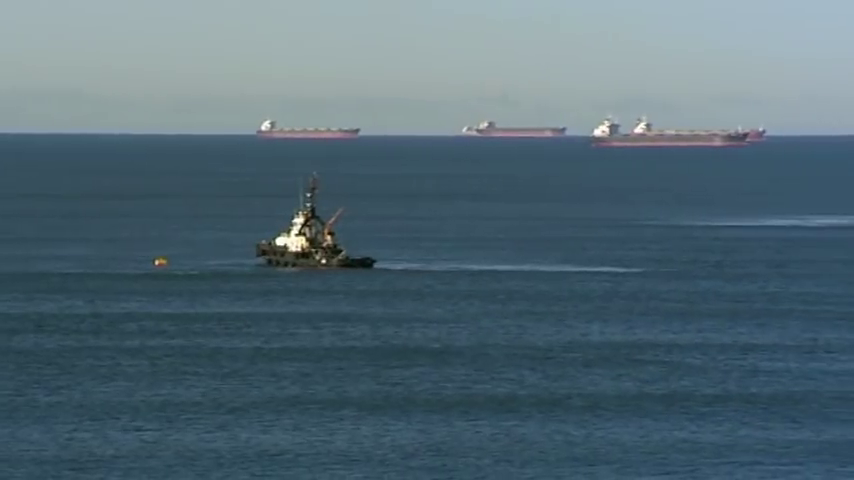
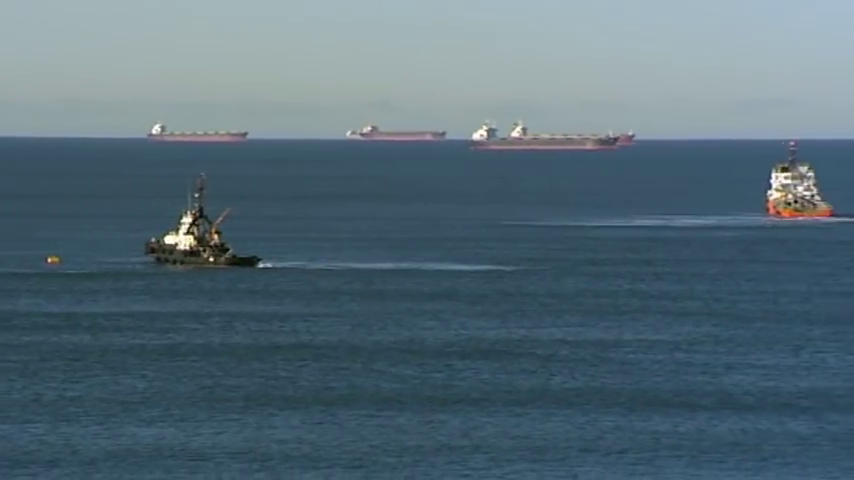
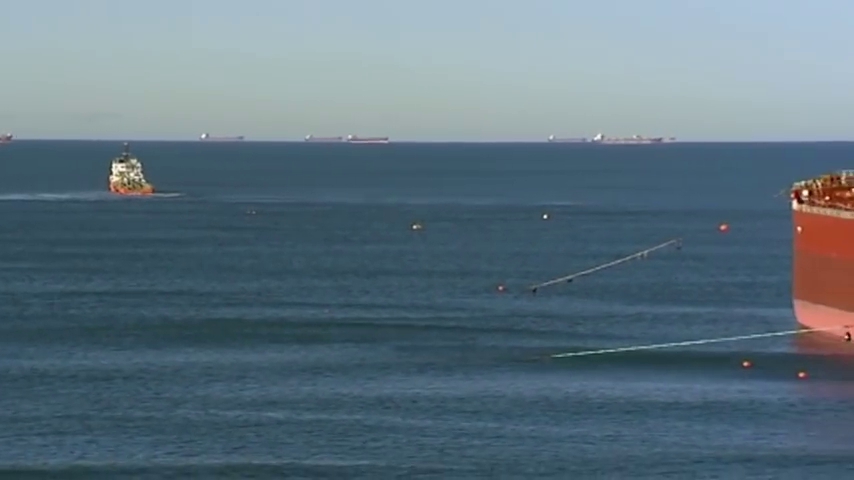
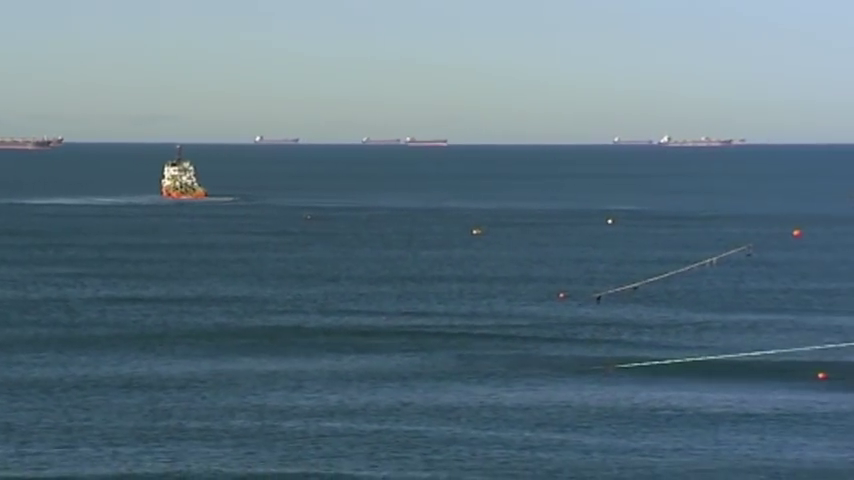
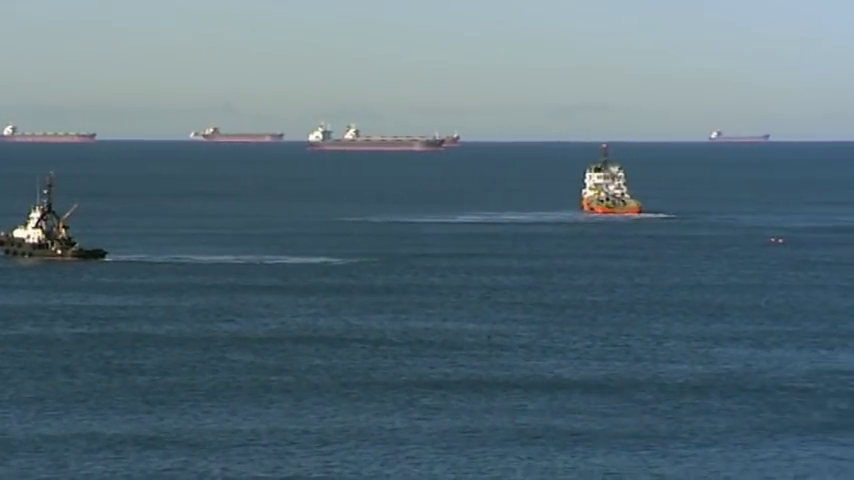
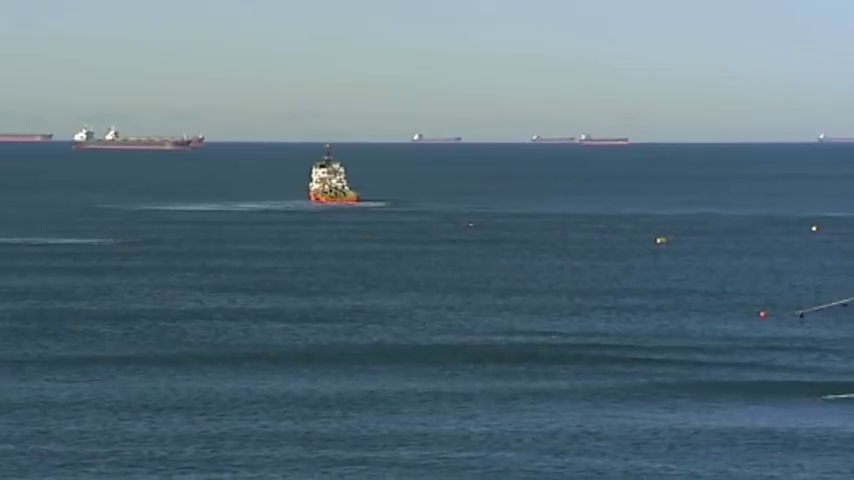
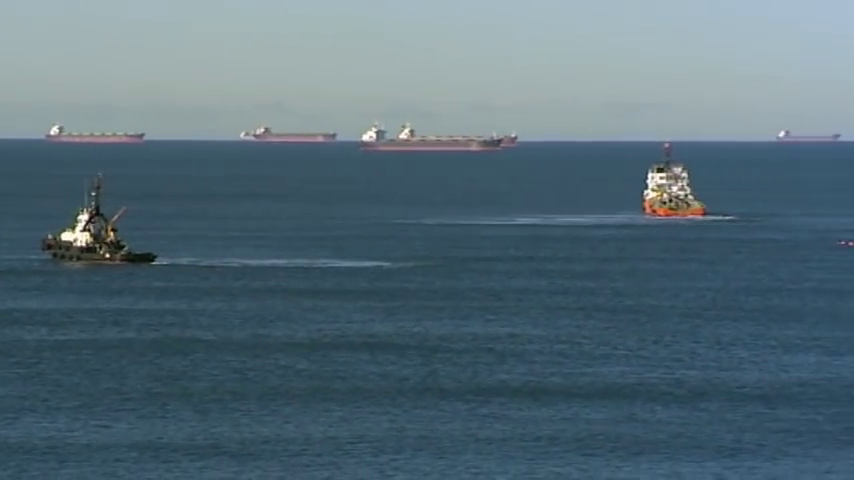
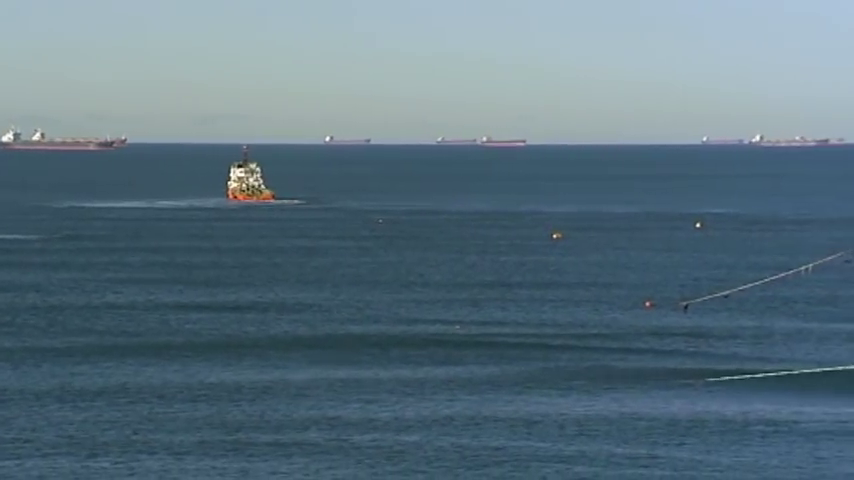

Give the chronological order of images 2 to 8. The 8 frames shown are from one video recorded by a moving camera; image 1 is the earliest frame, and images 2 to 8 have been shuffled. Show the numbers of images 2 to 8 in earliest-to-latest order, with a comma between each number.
2, 7, 5, 6, 8, 4, 3
